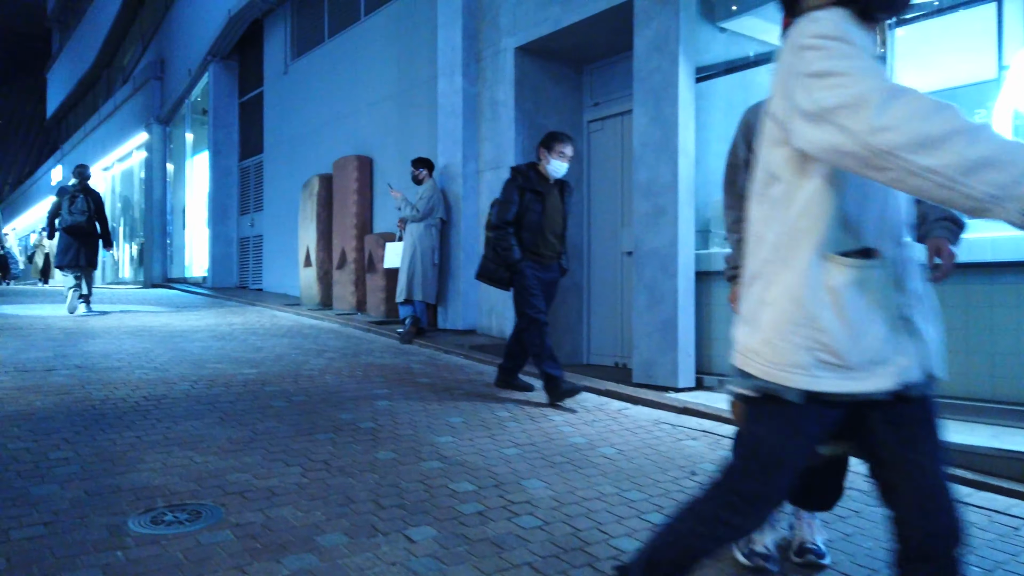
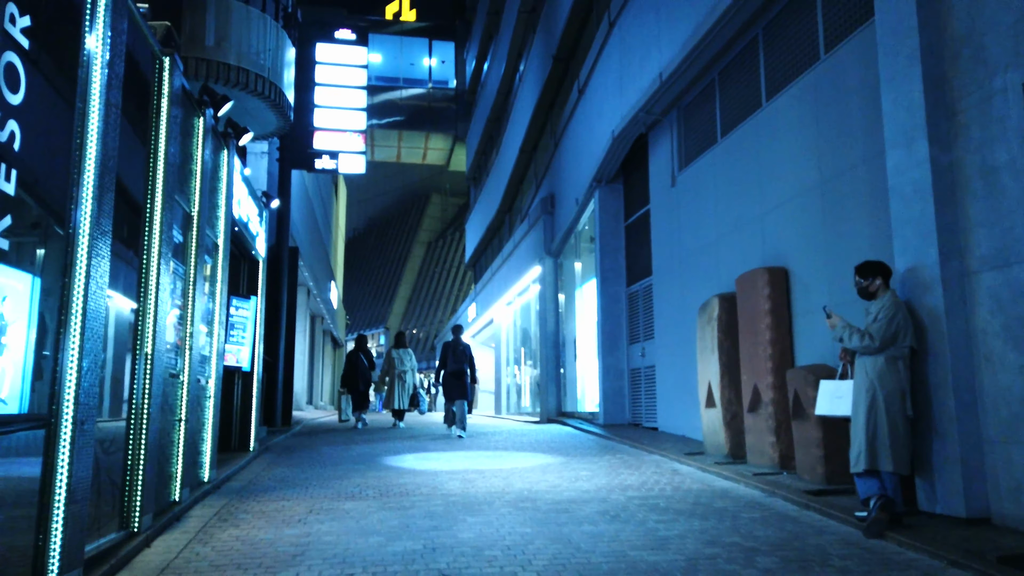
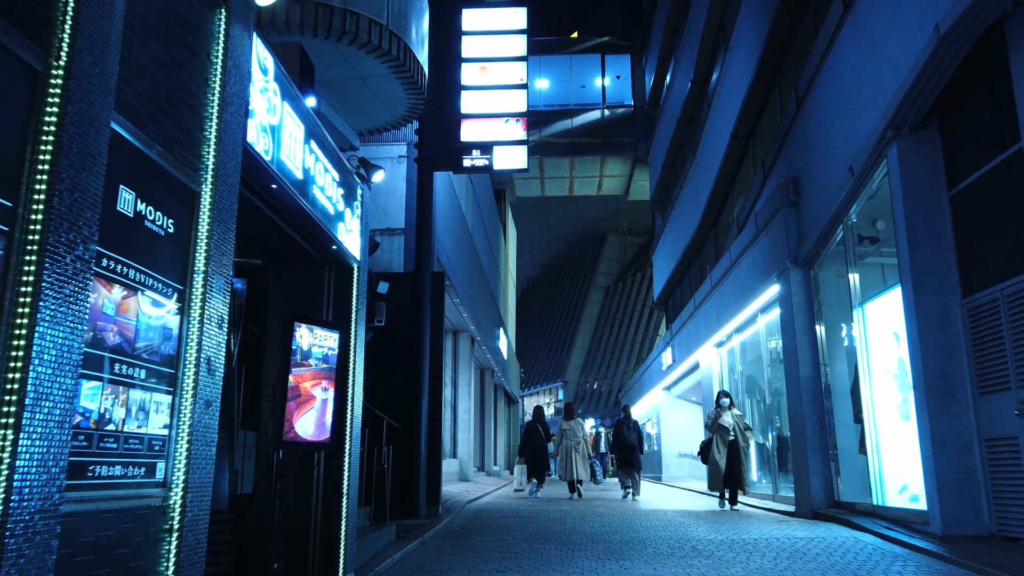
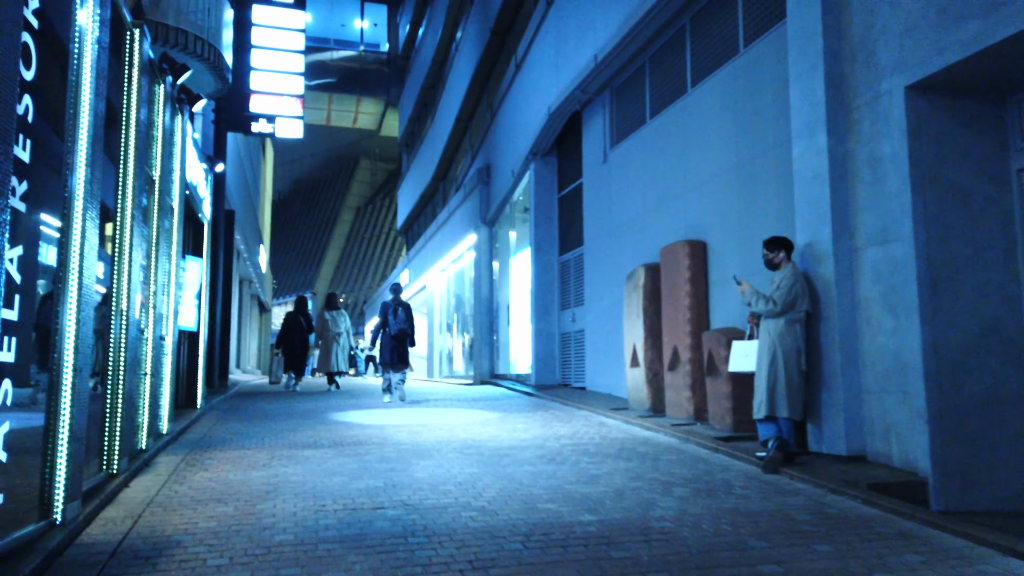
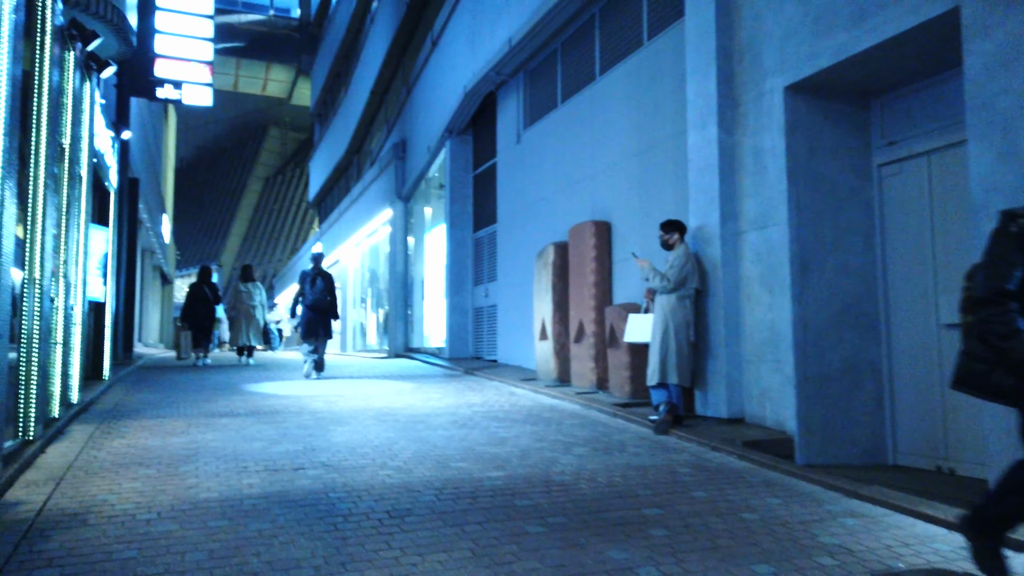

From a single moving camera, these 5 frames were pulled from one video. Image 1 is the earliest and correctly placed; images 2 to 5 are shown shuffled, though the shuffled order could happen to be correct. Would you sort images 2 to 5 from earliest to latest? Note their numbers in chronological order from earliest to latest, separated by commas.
5, 4, 2, 3
